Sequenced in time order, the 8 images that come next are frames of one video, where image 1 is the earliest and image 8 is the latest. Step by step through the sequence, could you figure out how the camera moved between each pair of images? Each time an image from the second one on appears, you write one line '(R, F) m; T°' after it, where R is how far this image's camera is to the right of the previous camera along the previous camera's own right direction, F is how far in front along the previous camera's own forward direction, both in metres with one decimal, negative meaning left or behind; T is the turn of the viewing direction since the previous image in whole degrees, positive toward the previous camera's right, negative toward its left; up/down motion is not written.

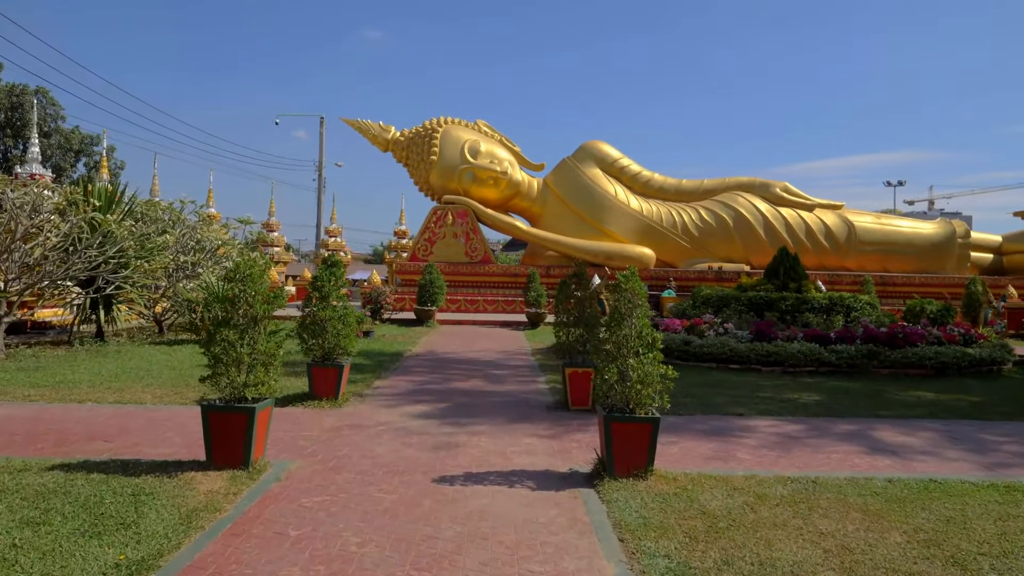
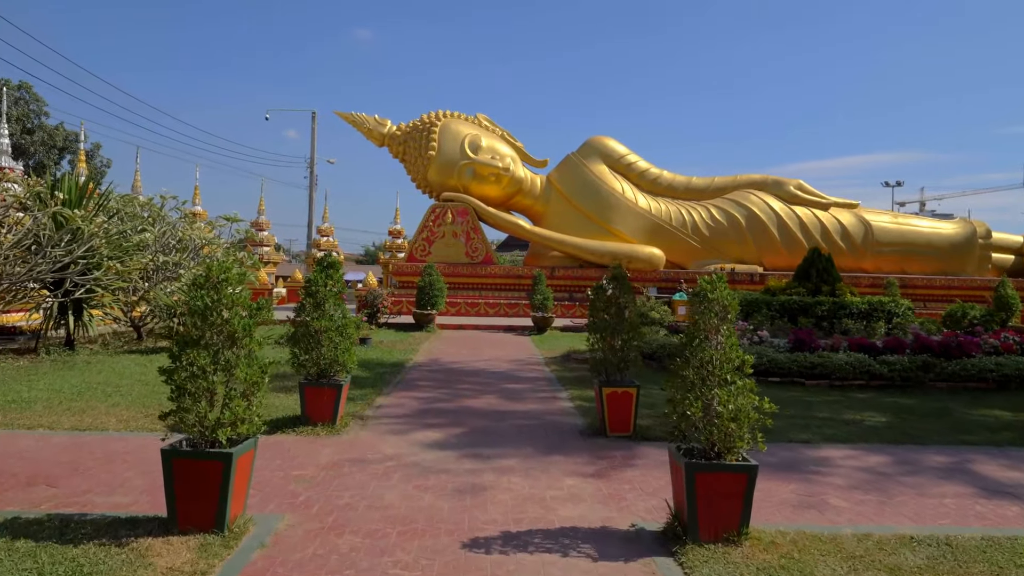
(-0.3, +0.9) m; +1°
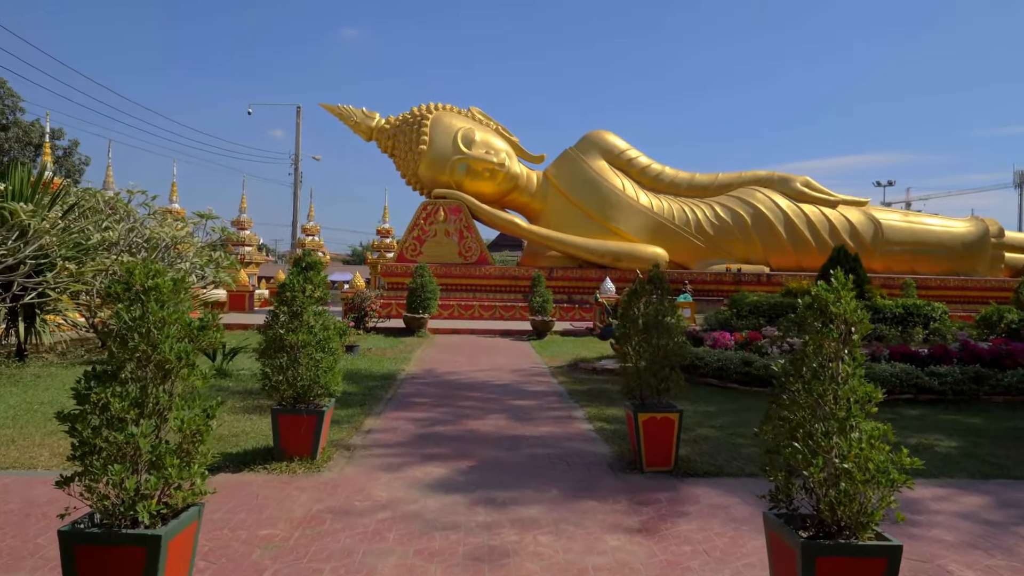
(-0.2, +0.9) m; +1°
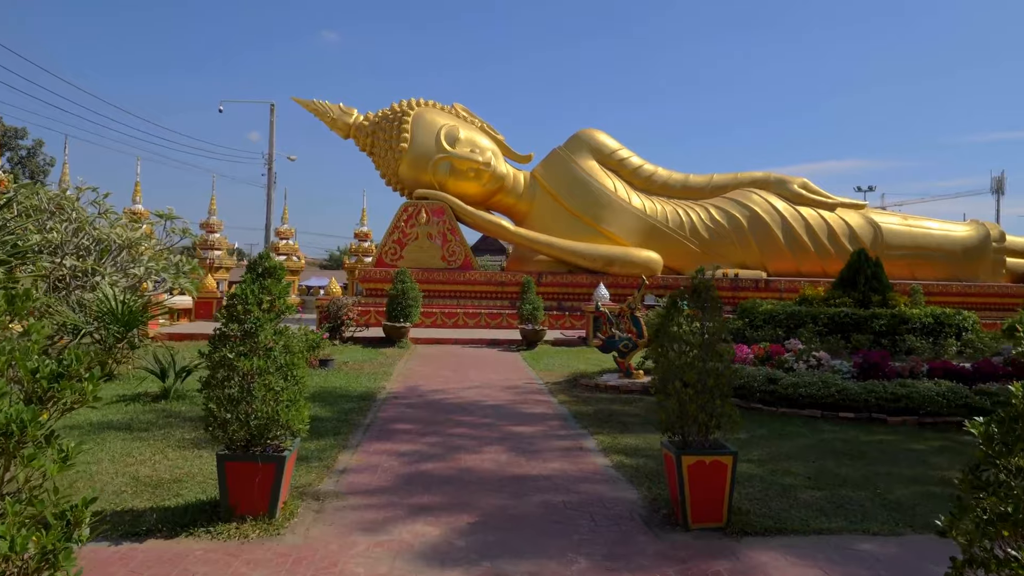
(-0.2, +0.9) m; +2°
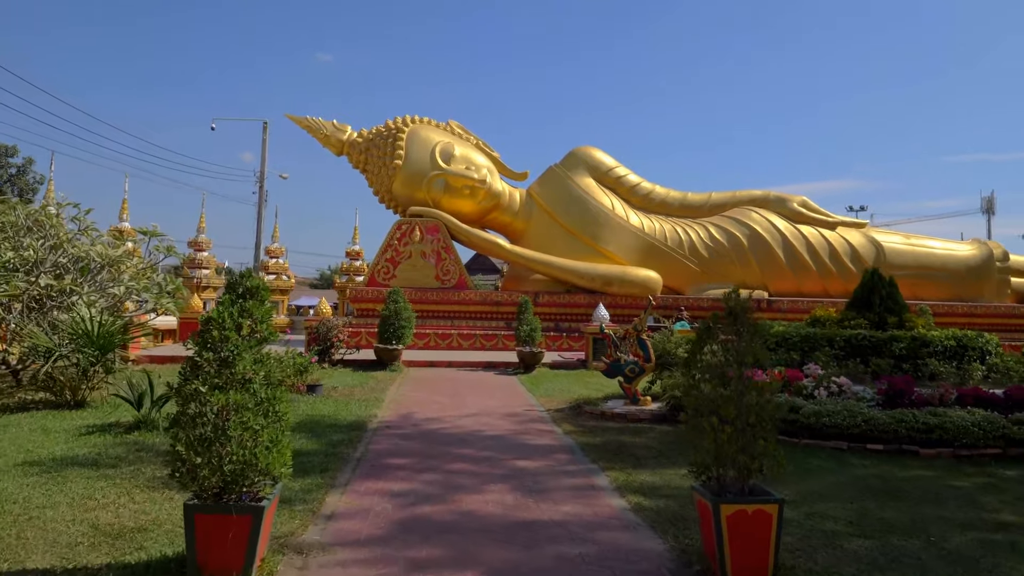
(-0.1, +0.5) m; +1°
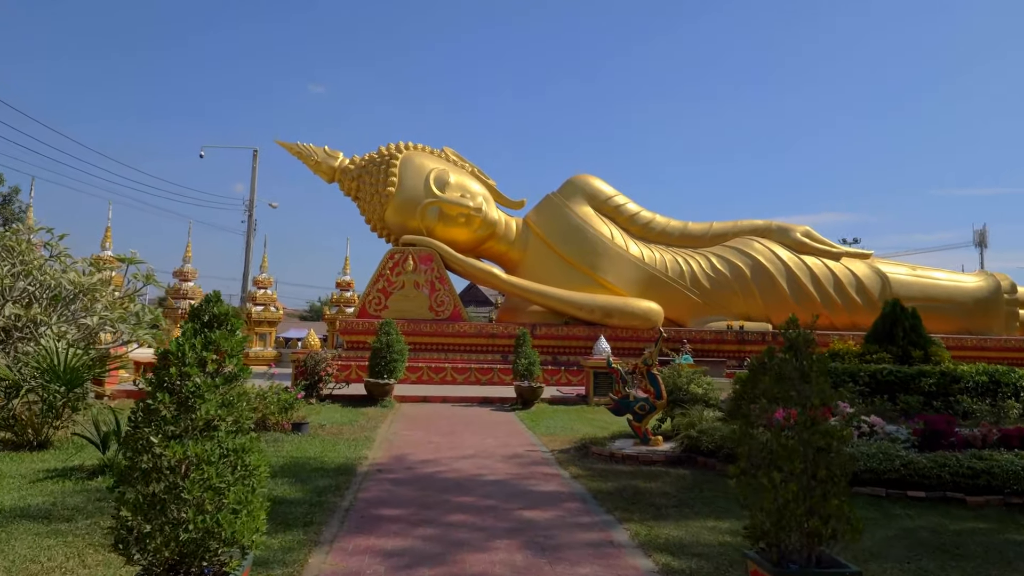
(-0.1, +0.5) m; +1°
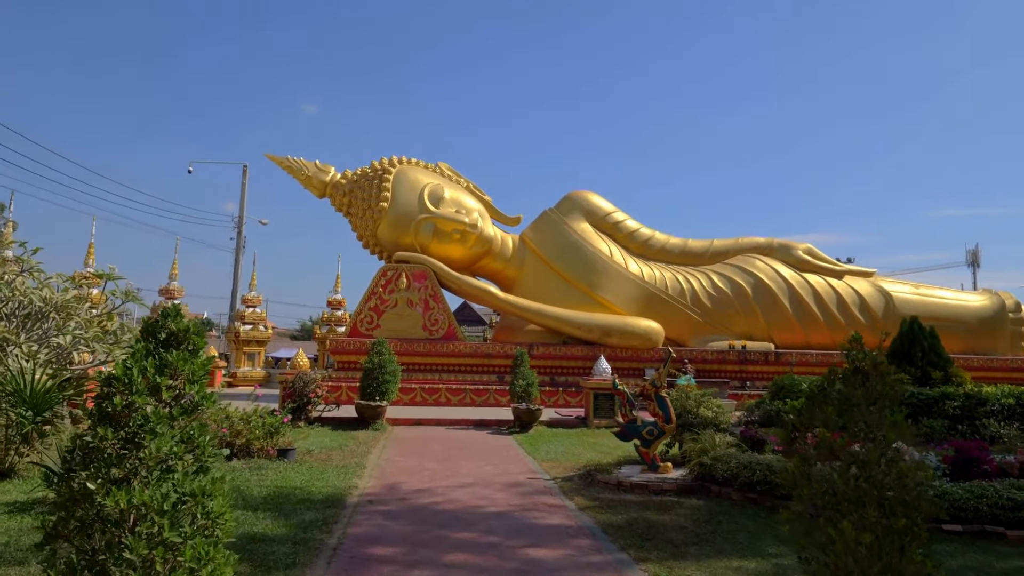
(-0.1, +0.4) m; +1°
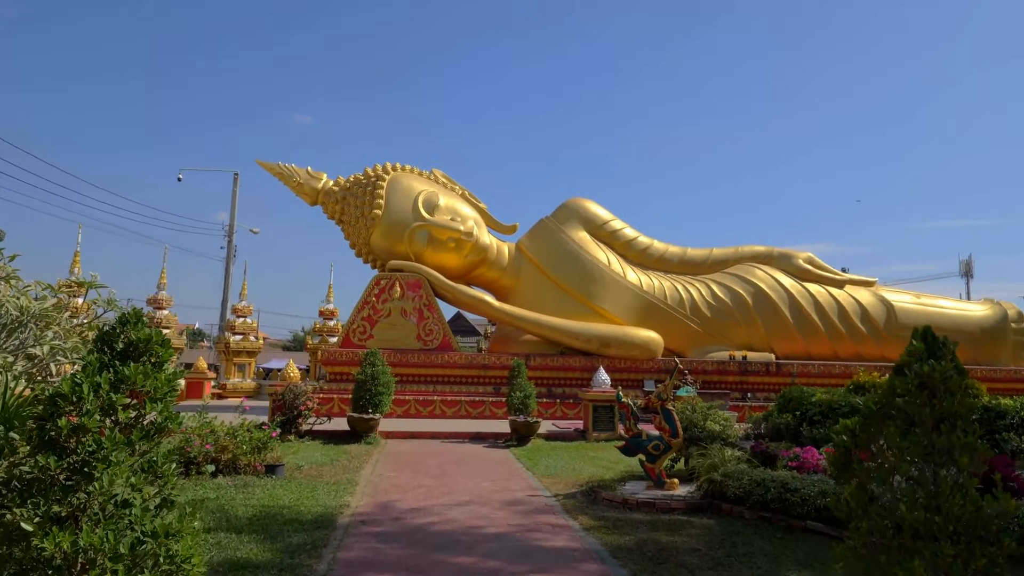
(-0.1, +0.3) m; +1°
